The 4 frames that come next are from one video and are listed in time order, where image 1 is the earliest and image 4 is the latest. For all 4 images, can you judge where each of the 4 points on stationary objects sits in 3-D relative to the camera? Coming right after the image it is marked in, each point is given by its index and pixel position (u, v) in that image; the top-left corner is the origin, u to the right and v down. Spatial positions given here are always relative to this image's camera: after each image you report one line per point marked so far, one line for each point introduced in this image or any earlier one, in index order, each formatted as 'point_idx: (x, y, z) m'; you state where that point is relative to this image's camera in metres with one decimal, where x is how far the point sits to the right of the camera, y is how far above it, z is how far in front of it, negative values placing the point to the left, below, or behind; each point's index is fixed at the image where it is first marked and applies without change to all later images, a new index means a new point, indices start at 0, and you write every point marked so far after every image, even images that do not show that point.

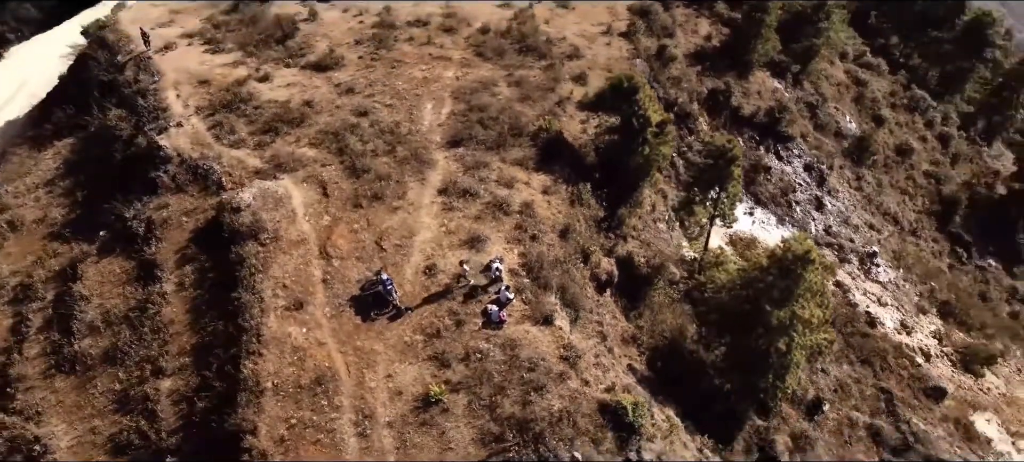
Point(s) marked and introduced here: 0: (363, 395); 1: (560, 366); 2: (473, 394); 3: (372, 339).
0: (-3.2, -3.6, +17.5) m
1: (+1.1, -3.1, +18.6) m
2: (-0.8, -3.6, +17.7) m
3: (-3.2, -2.5, +18.5) m
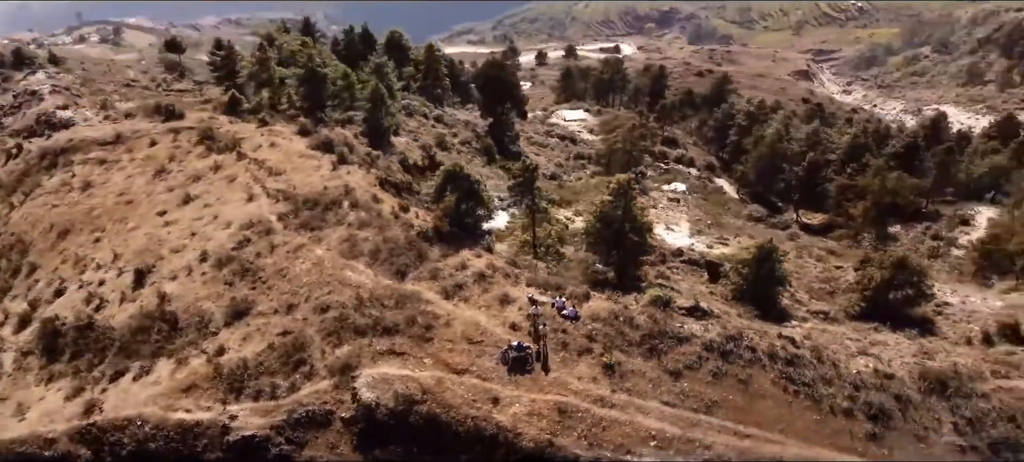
0: (+2.4, -5.4, +26.7) m
1: (+3.9, -2.8, +30.0) m
2: (+3.6, -4.0, +28.2) m
3: (+1.2, -4.9, +27.3) m
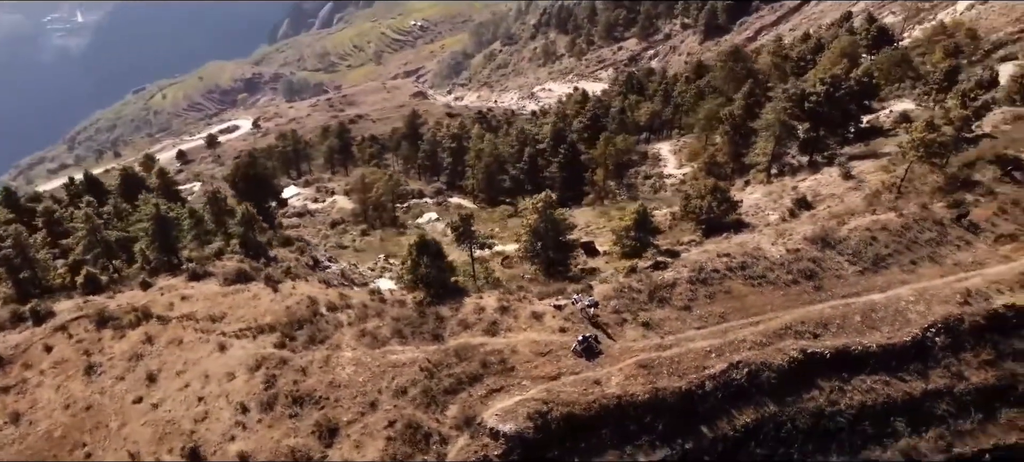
0: (+5.8, -5.0, +34.5) m
1: (+4.6, -2.5, +38.1) m
2: (+5.7, -3.5, +36.4) m
3: (+4.3, -5.1, +34.5) m
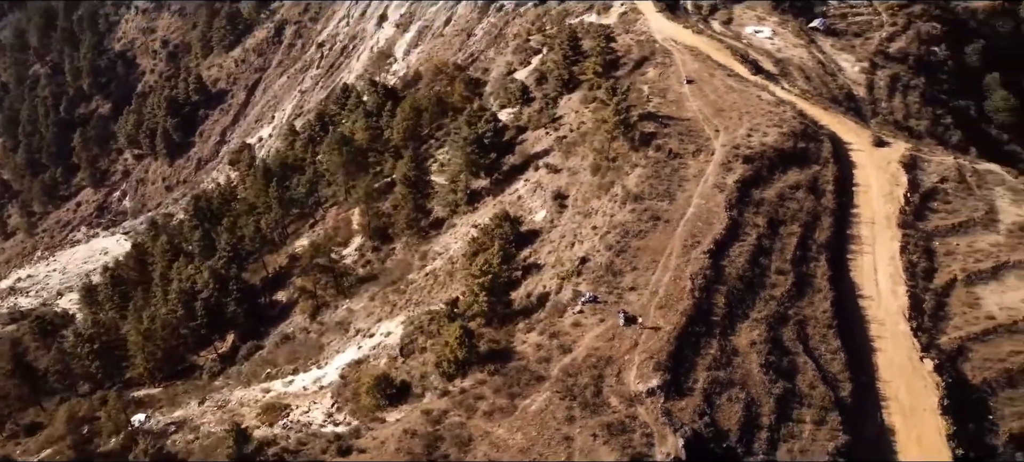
0: (+8.4, -4.1, +49.6) m
1: (+4.4, -3.4, +51.4) m
2: (+6.5, -3.4, +50.8) m
3: (+7.5, -4.8, +48.7) m
